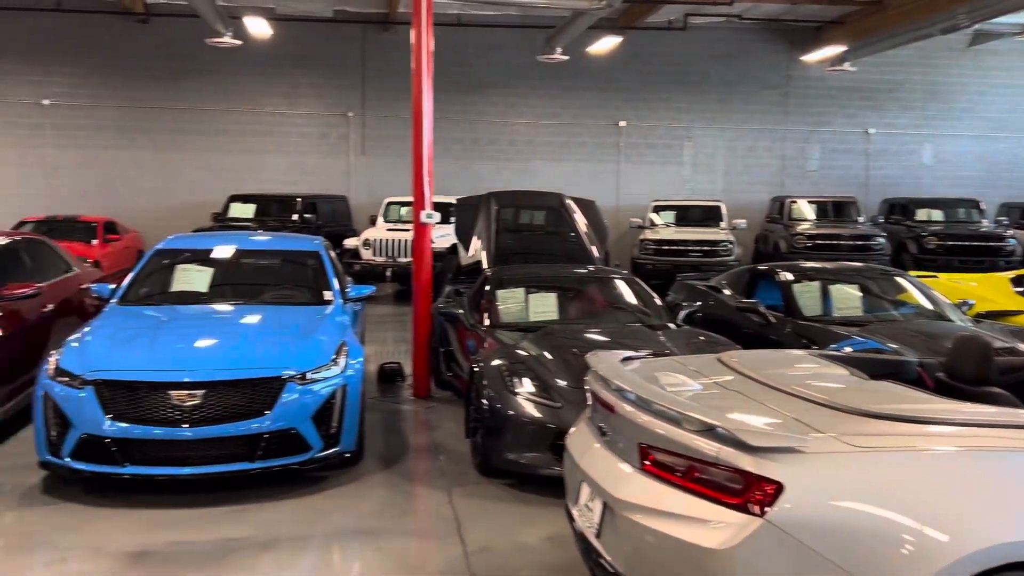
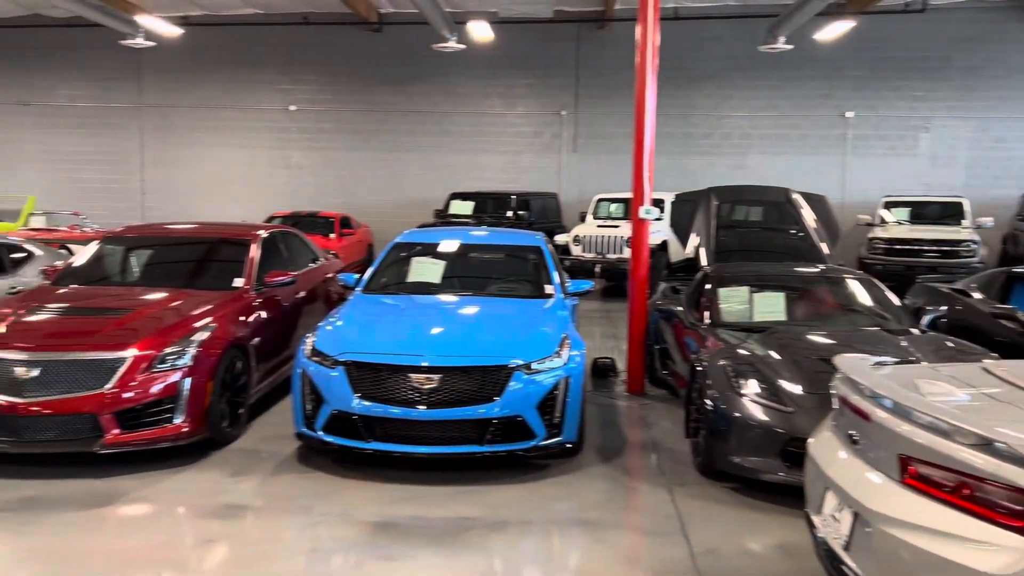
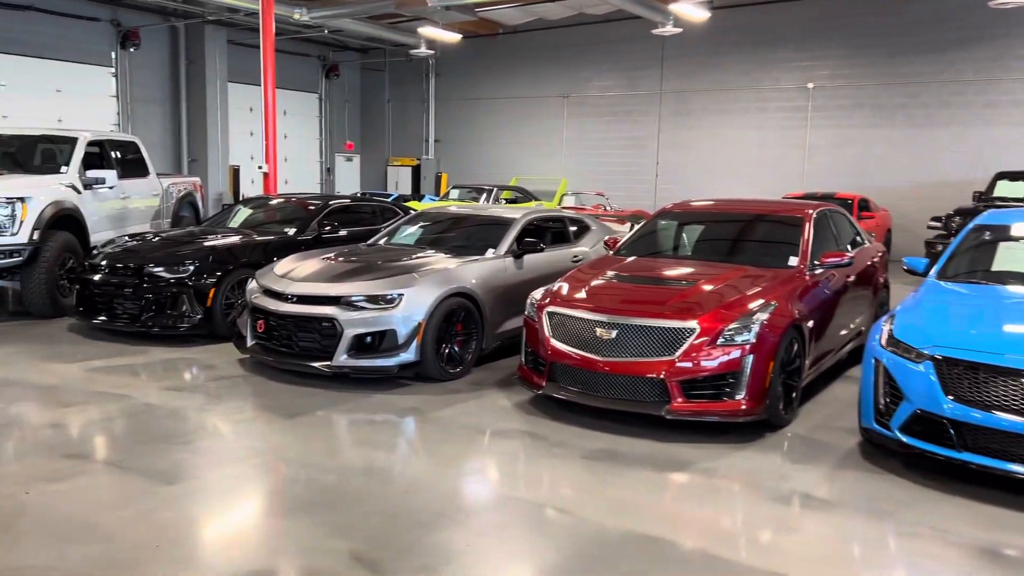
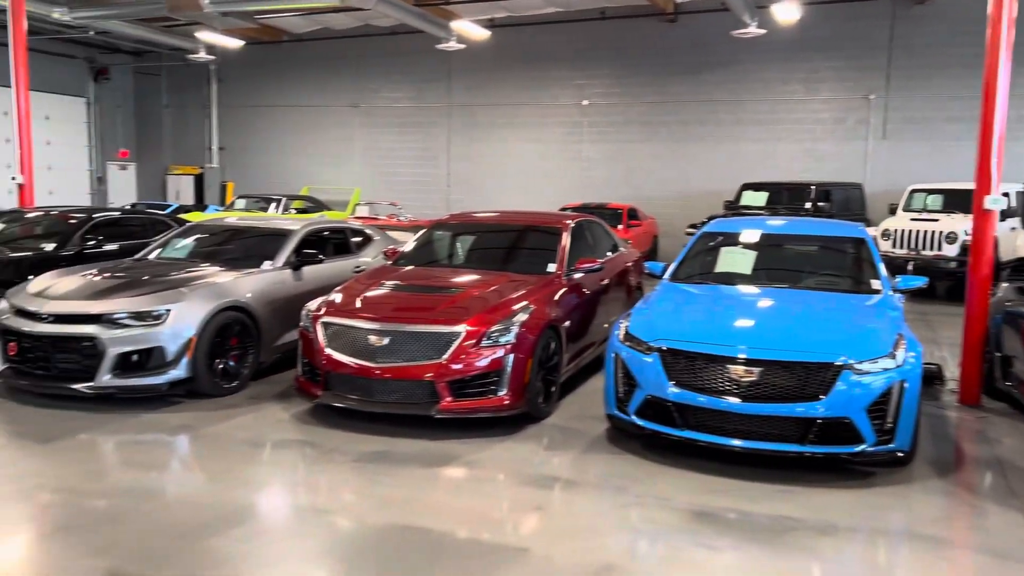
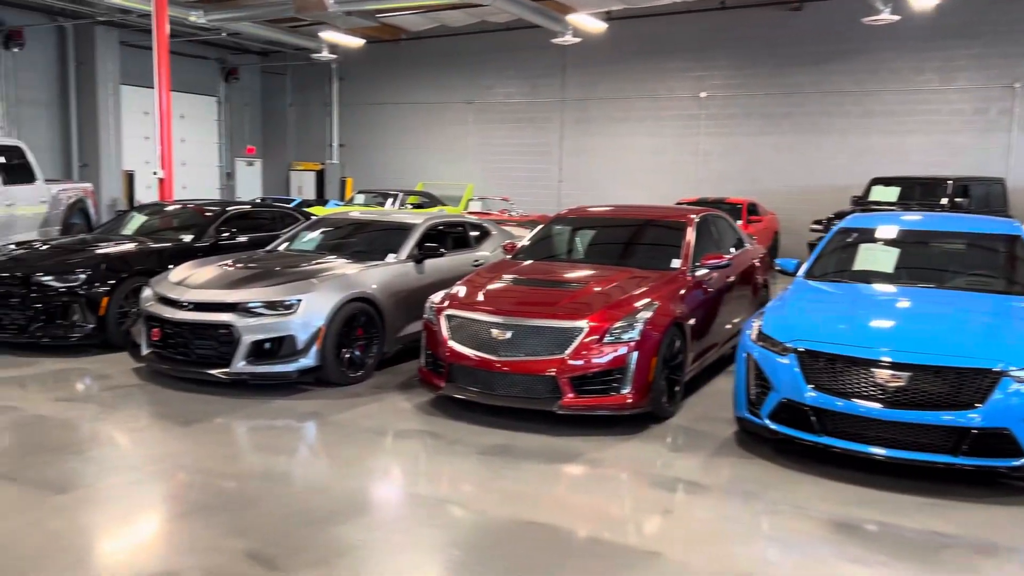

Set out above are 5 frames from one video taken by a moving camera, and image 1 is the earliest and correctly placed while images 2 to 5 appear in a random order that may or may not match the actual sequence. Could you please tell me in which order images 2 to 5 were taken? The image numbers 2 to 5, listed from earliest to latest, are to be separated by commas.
2, 4, 5, 3
